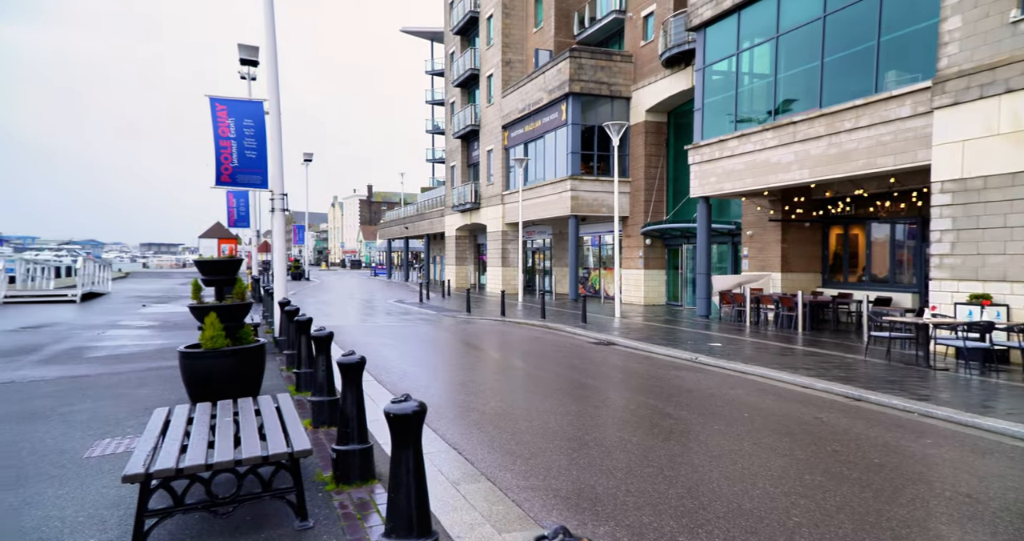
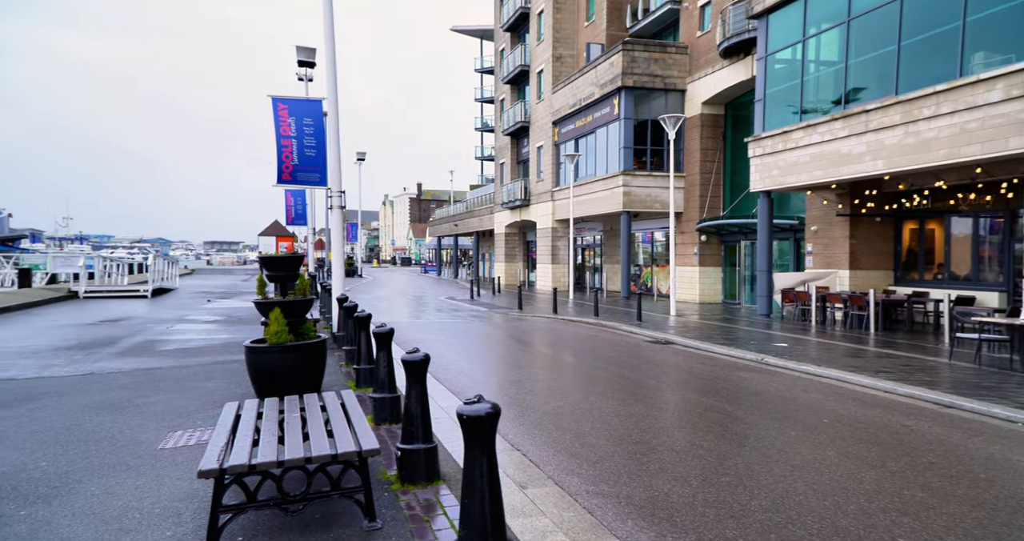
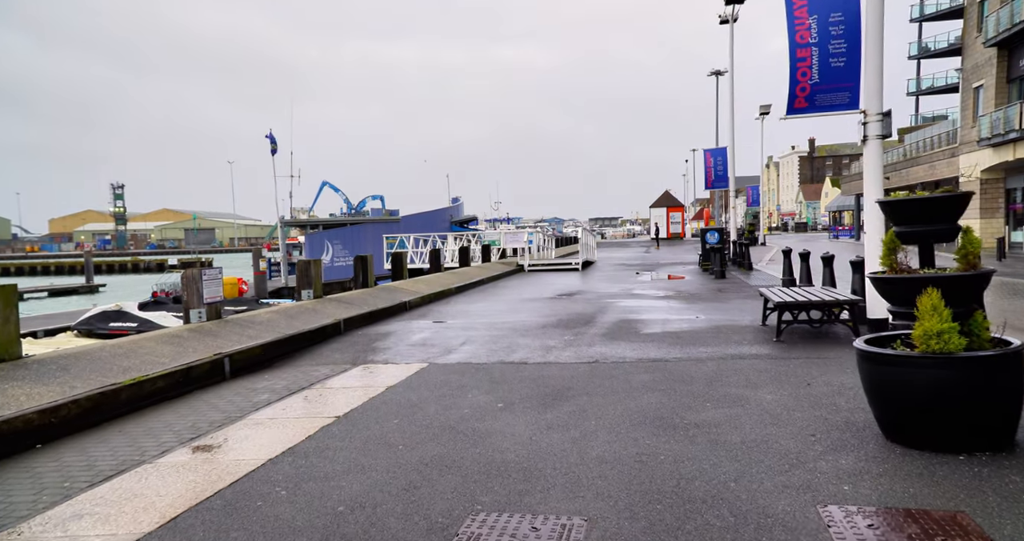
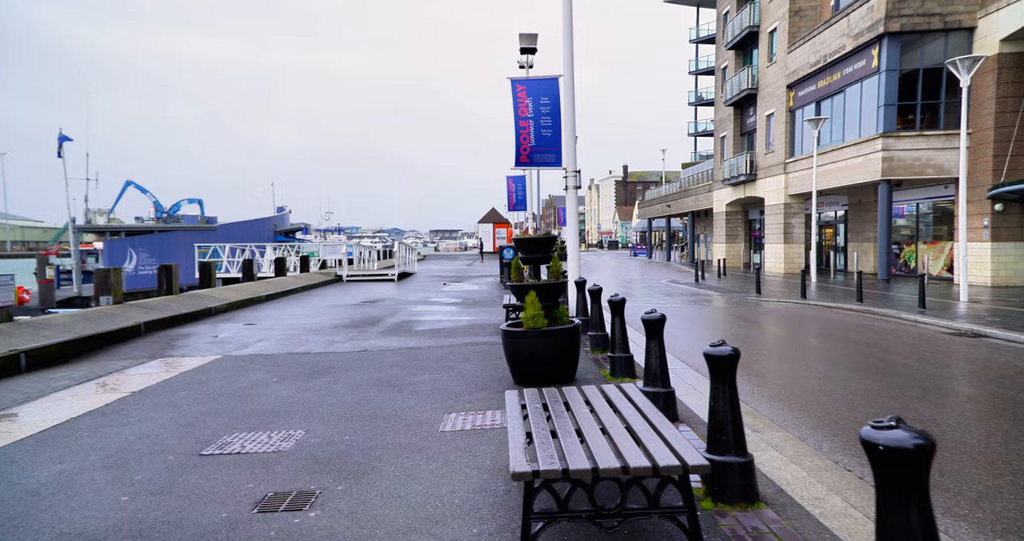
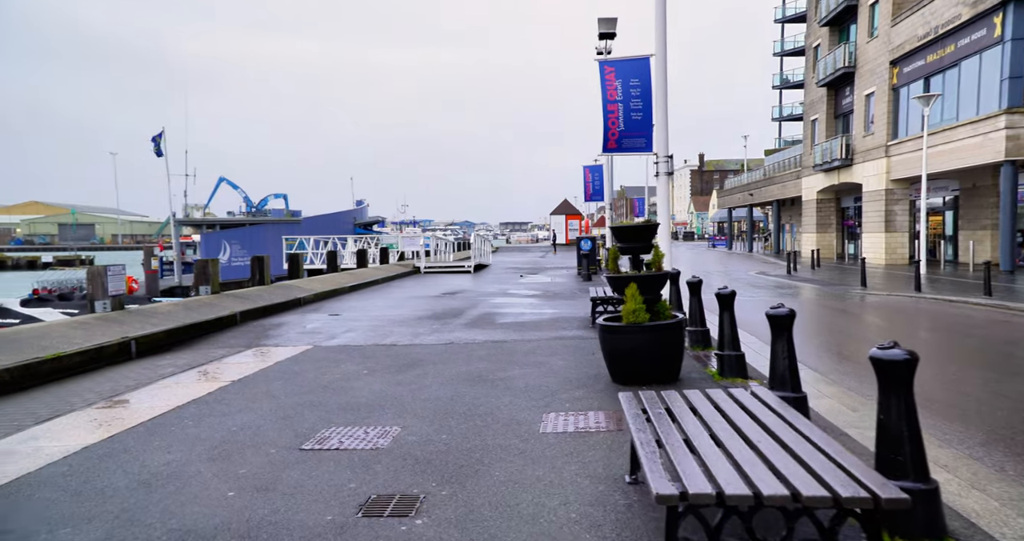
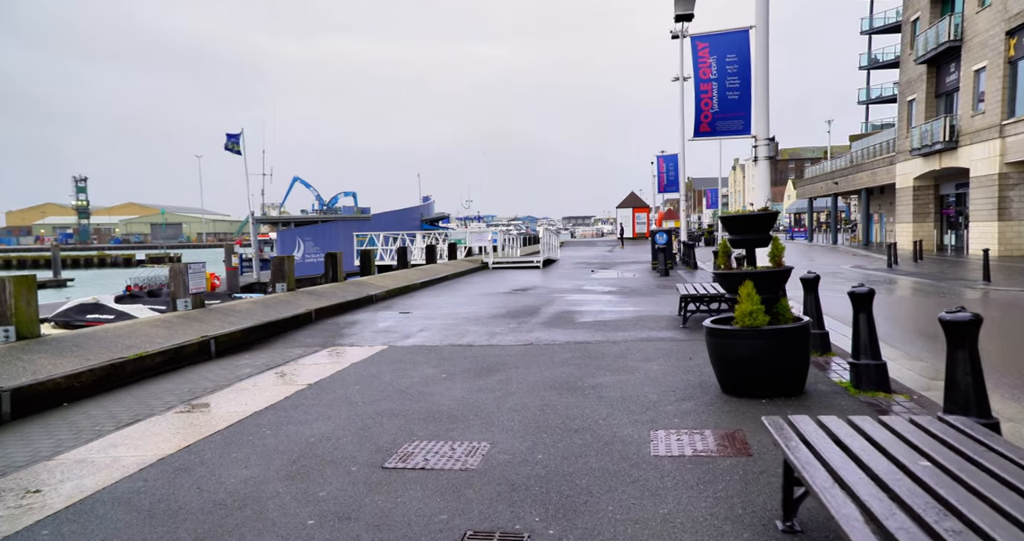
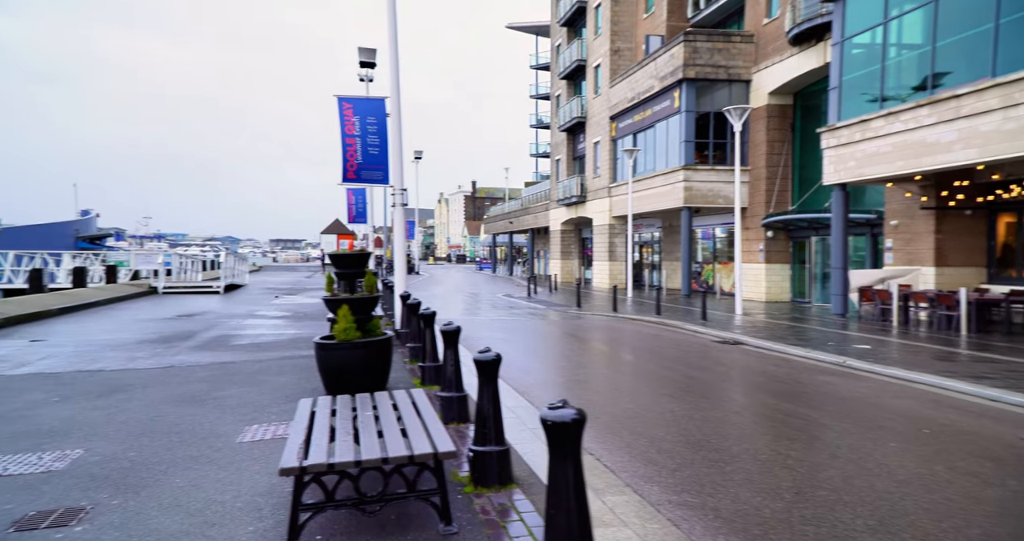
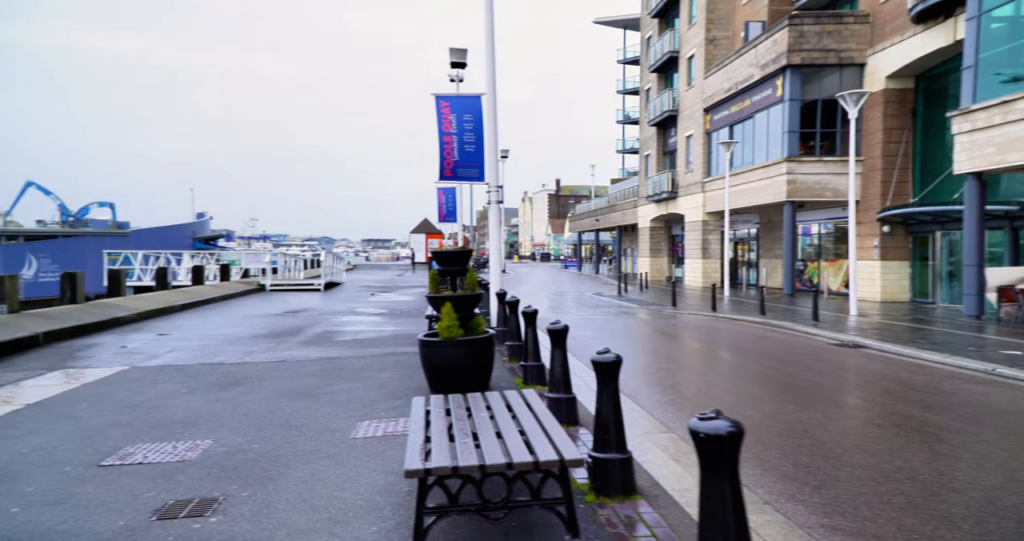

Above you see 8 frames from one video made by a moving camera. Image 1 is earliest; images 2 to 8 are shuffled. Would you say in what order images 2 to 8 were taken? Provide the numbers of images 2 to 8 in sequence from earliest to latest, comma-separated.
2, 7, 8, 4, 5, 6, 3
